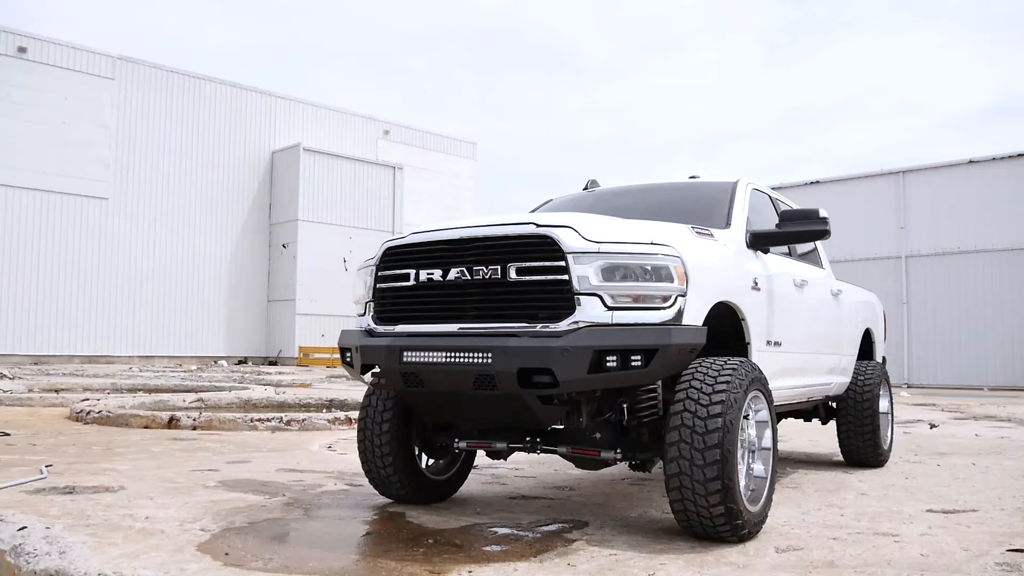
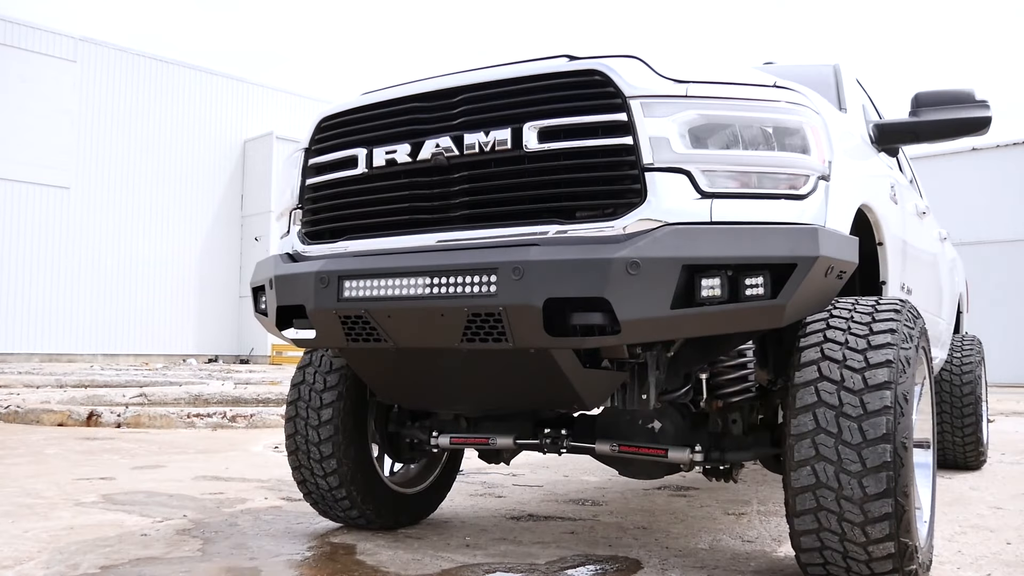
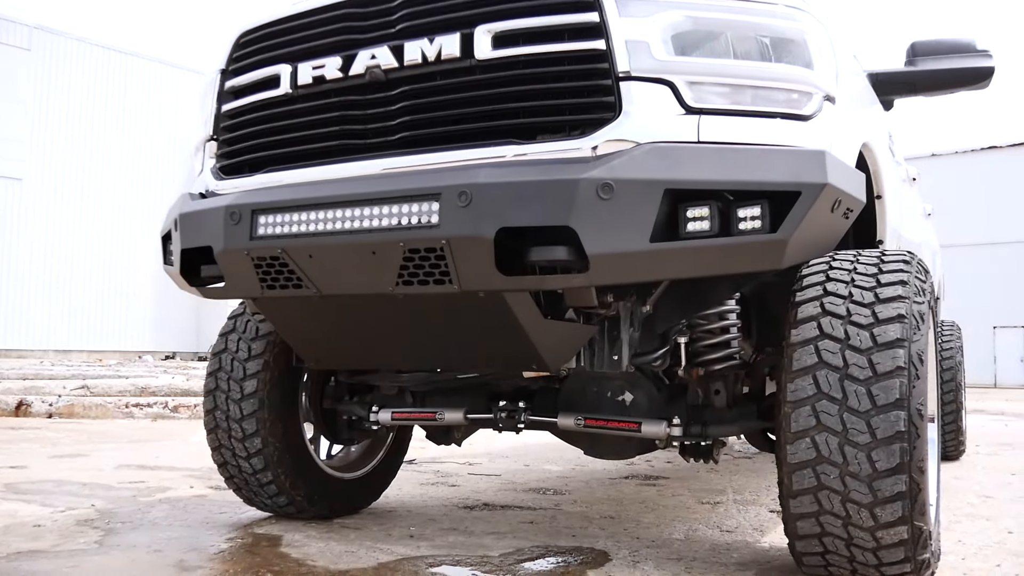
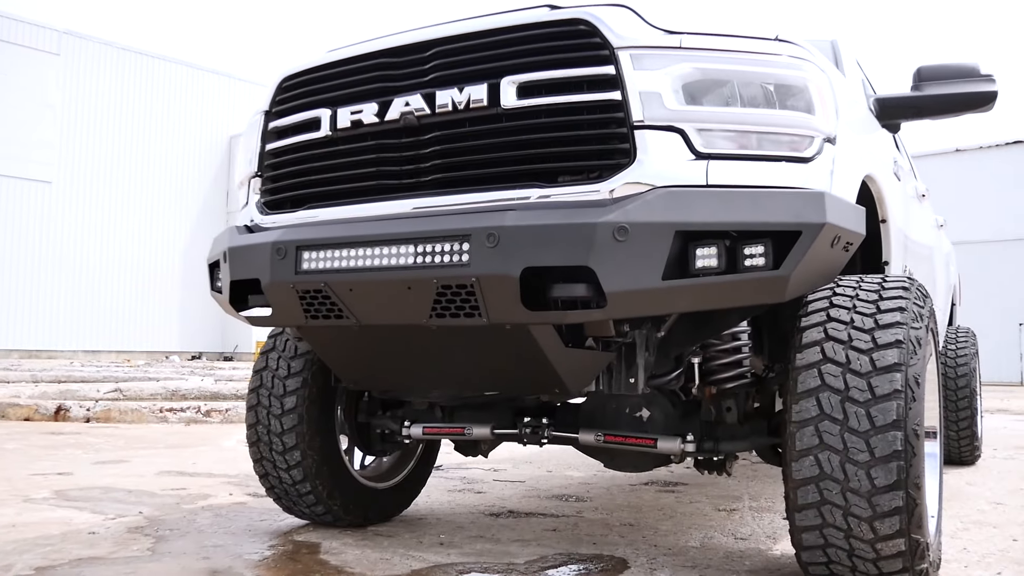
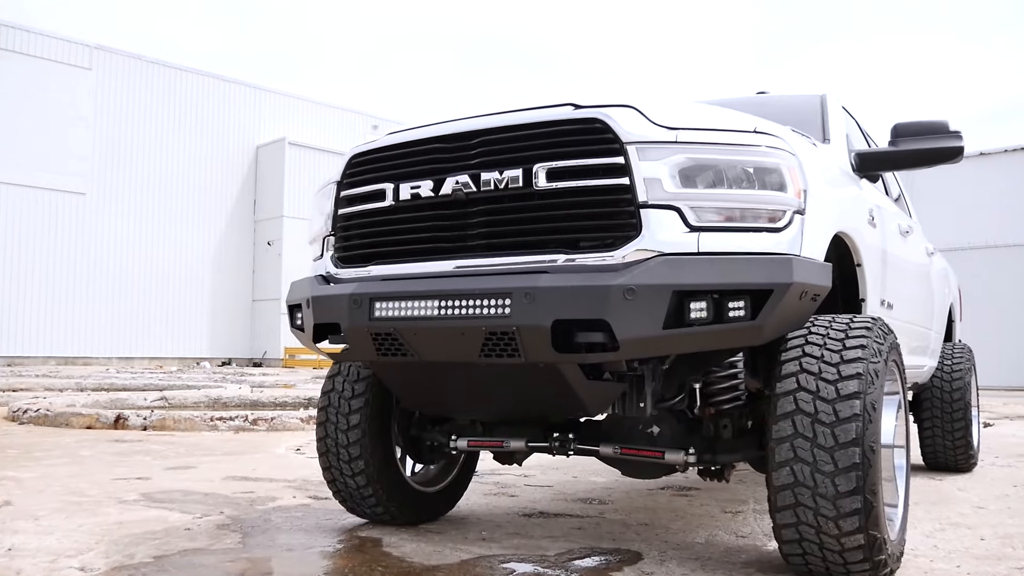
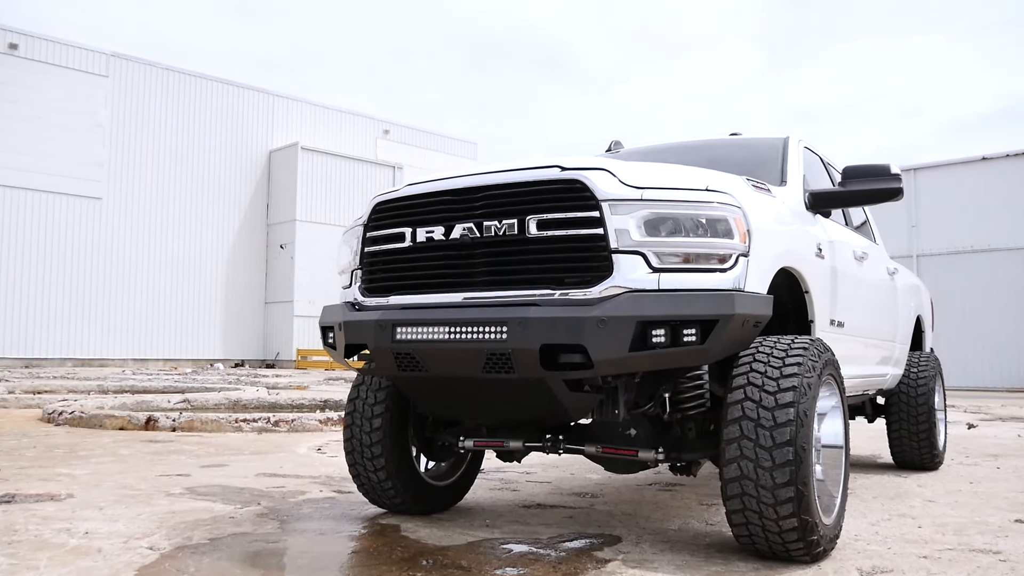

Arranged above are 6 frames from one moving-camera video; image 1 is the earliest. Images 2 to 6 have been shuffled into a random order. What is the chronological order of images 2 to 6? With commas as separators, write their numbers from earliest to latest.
6, 5, 2, 4, 3
